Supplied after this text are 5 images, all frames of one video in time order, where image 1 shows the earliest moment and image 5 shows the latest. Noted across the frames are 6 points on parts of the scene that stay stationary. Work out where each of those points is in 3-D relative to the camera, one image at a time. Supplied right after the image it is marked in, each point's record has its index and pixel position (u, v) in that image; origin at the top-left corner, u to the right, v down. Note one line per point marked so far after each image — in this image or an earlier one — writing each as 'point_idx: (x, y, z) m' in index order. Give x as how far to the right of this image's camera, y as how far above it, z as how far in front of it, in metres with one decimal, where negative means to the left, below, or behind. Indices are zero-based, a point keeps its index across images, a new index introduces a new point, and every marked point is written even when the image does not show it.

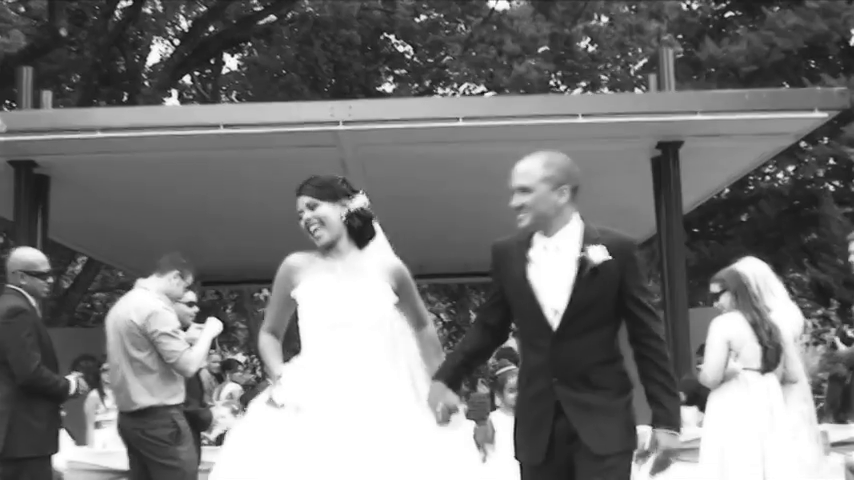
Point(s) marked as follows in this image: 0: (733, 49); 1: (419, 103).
0: (+4.8, +3.0, +17.4) m
1: (-0.1, +1.2, +9.8) m
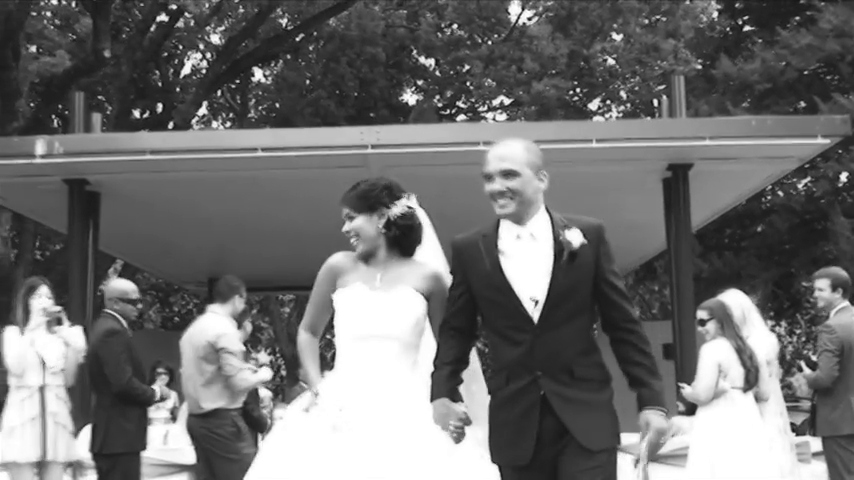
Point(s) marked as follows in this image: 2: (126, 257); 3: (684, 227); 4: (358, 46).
0: (+5.2, +2.8, +18.1) m
1: (+0.2, +1.0, +10.5) m
2: (-4.2, -0.2, +15.8) m
3: (+2.7, +0.1, +11.6) m
4: (-1.2, +3.4, +19.7) m
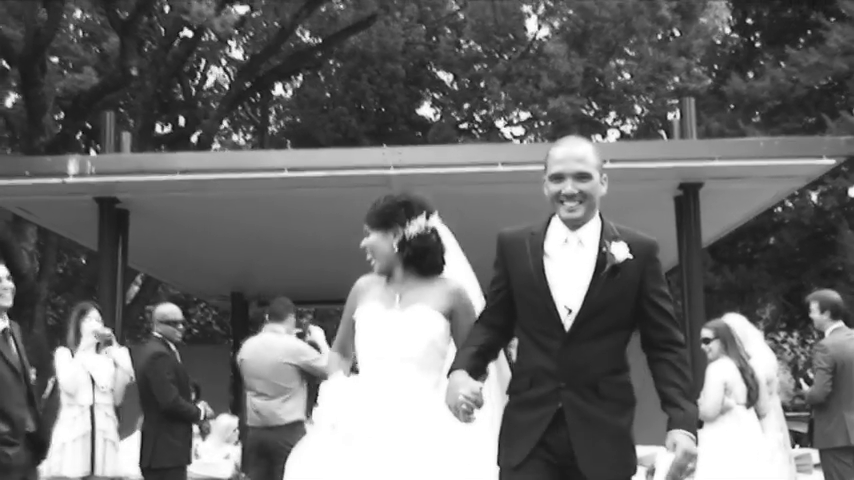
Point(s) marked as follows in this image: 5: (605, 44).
0: (+5.5, +2.6, +18.4) m
1: (+0.3, +0.9, +10.9) m
2: (-4.0, -0.4, +16.2) m
3: (+2.9, 0.0, +11.9) m
4: (-0.9, +3.2, +20.1) m
5: (+3.1, +3.4, +19.5) m
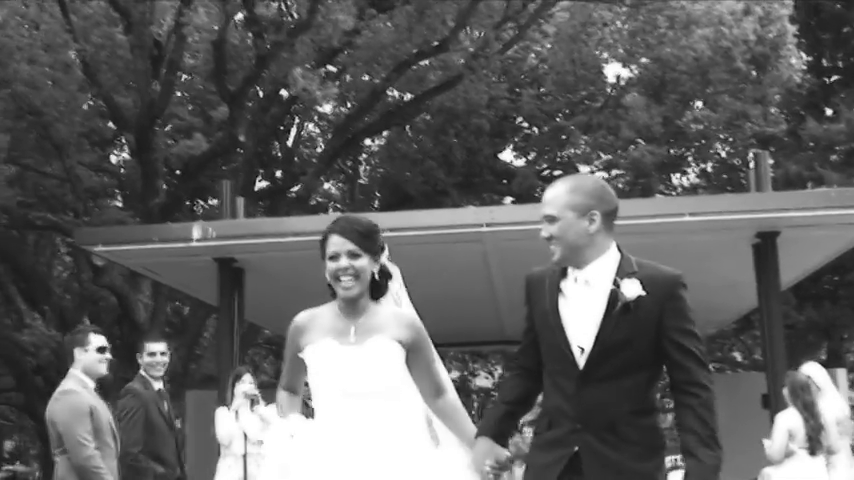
0: (+6.9, +1.9, +19.0) m
1: (+1.3, +0.3, +11.8) m
2: (-2.6, -1.3, +17.4) m
3: (+3.9, -0.5, +12.6) m
4: (+0.7, +2.3, +21.2) m
5: (+4.6, +2.6, +20.3) m
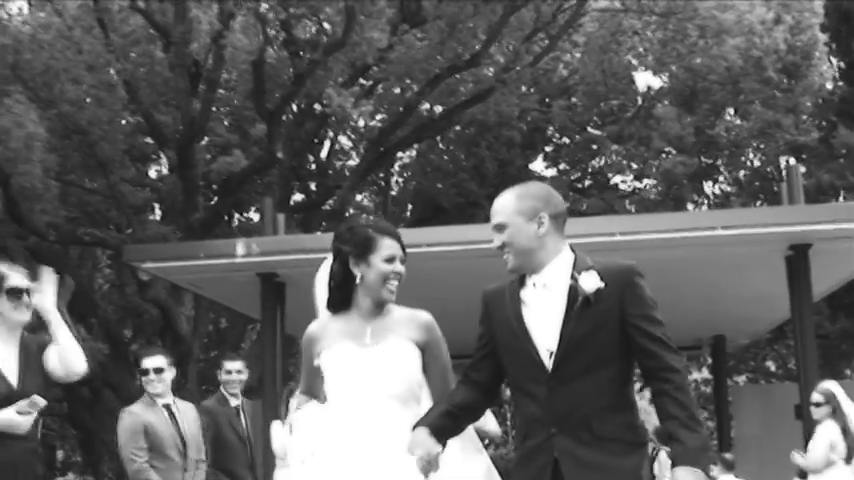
0: (+7.5, +1.8, +19.1) m
1: (+1.7, +0.2, +12.1) m
2: (-2.0, -1.5, +17.7) m
3: (+4.3, -0.7, +12.8) m
4: (+1.4, +2.1, +21.5) m
5: (+5.2, +2.5, +20.4) m
